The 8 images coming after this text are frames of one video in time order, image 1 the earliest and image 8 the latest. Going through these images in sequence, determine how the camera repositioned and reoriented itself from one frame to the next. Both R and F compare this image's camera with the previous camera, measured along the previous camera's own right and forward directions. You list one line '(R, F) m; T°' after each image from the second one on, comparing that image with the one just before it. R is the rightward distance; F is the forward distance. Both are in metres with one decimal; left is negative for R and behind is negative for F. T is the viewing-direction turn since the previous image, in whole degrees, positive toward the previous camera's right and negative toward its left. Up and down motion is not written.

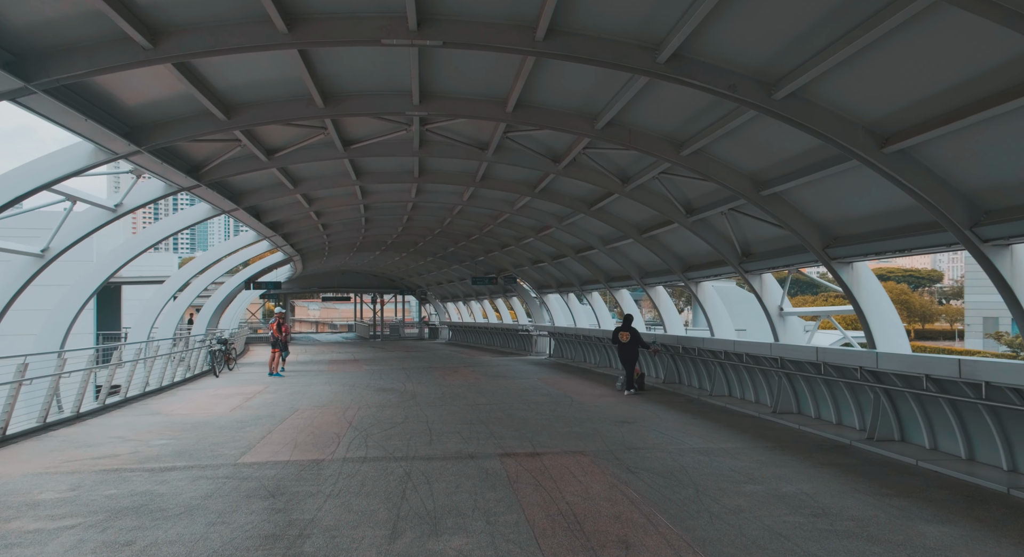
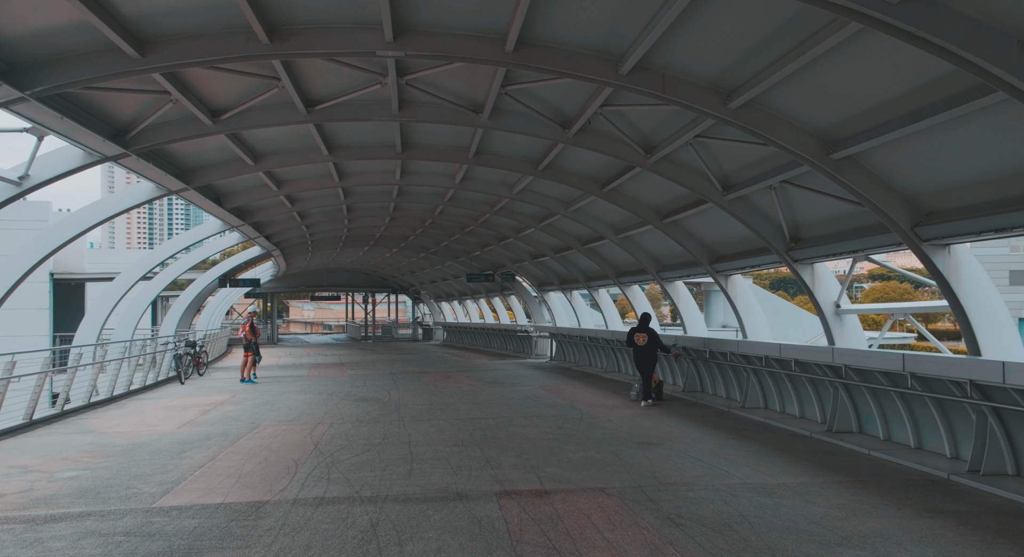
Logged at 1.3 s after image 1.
(0.0, +1.8) m; 0°
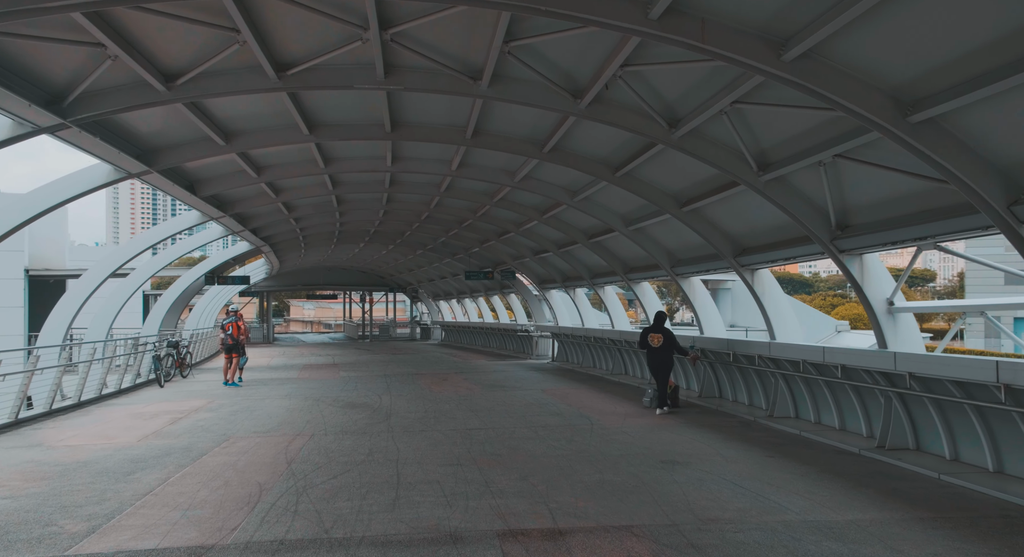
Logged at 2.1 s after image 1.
(-0.1, +1.2) m; 0°
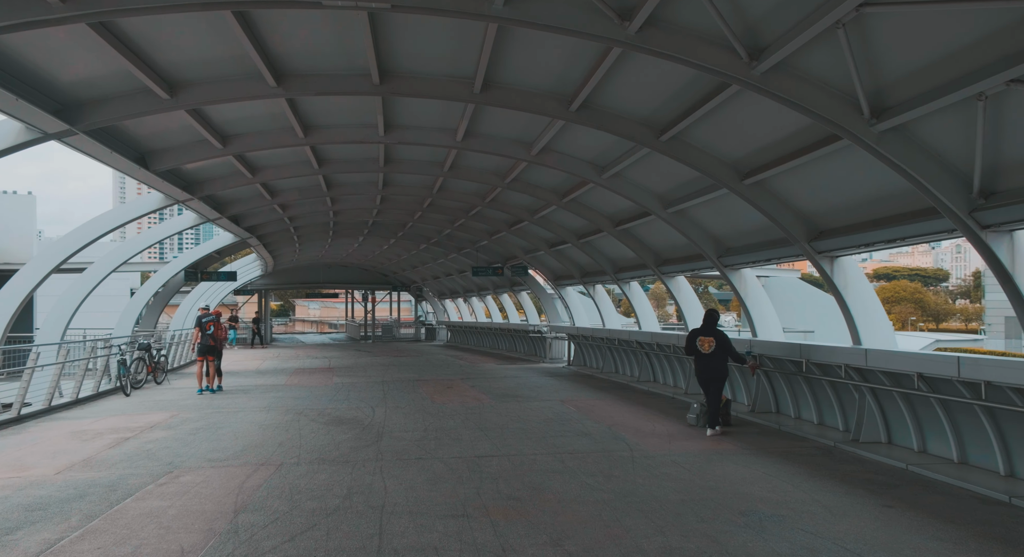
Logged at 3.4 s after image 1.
(-0.2, +2.0) m; -1°
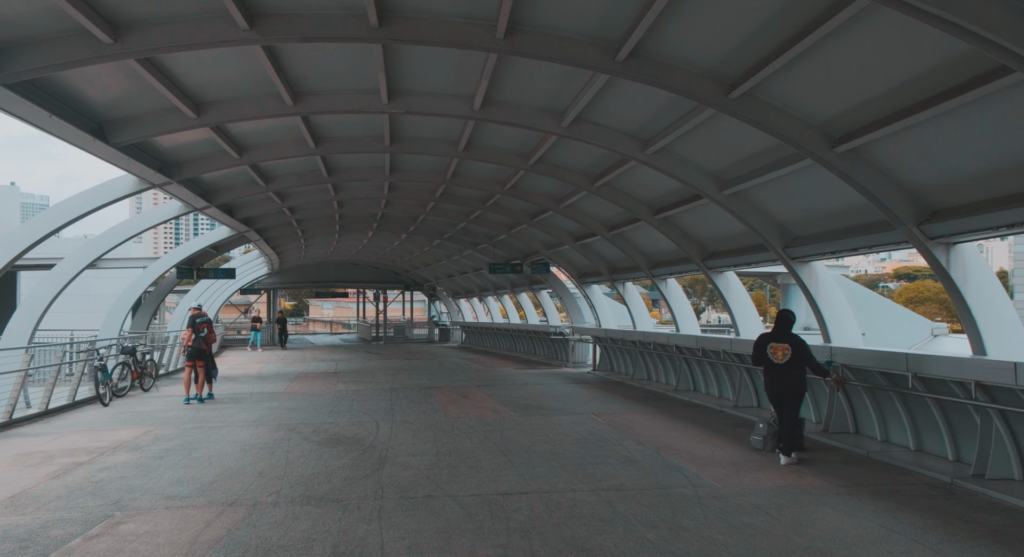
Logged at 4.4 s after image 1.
(-0.2, +1.6) m; -1°
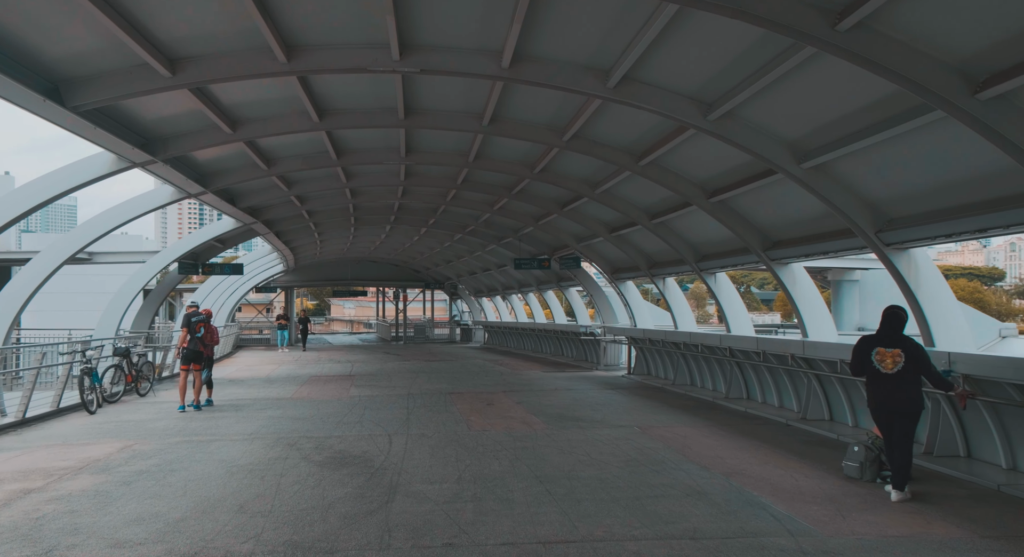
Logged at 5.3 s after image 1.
(-0.2, +1.4) m; -2°
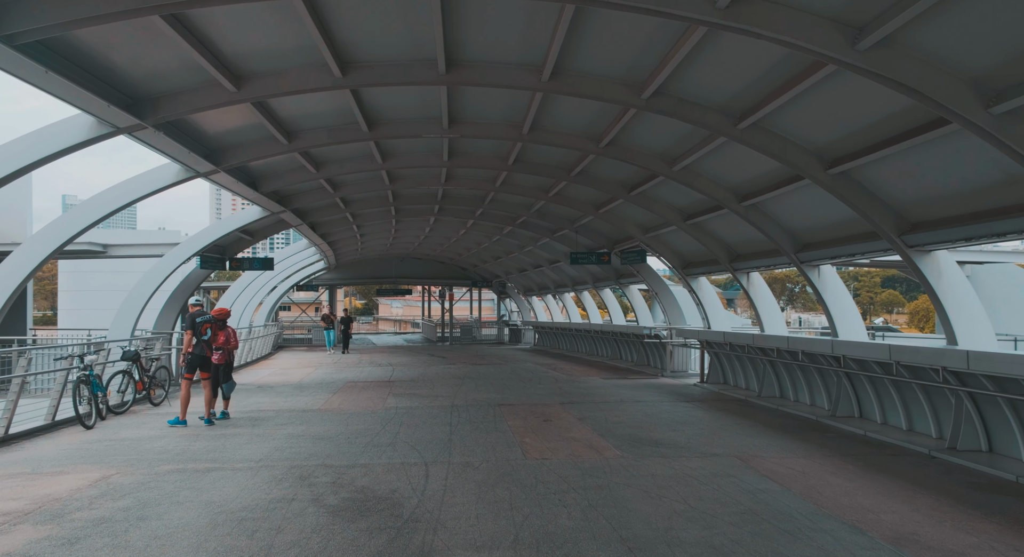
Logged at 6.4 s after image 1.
(-0.3, +1.9) m; -5°
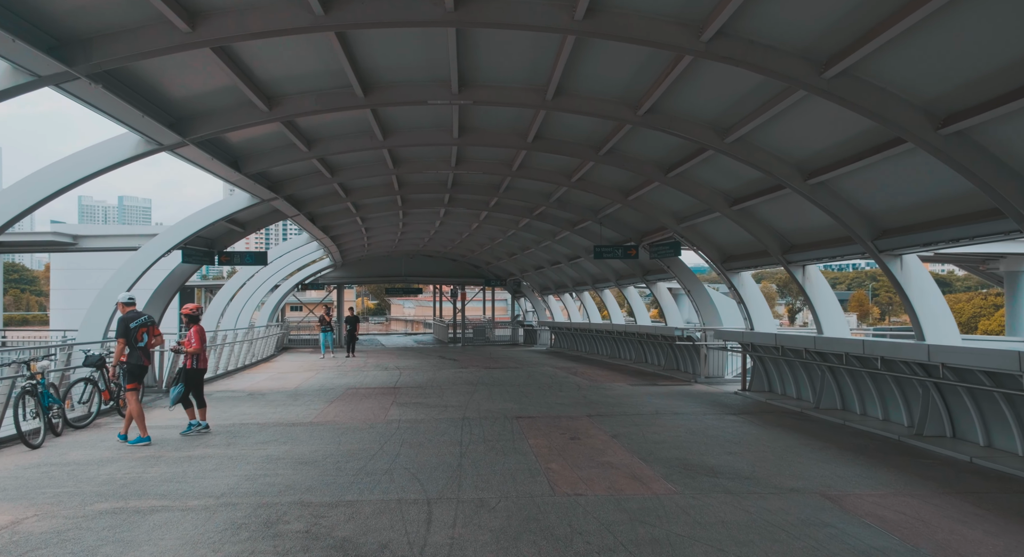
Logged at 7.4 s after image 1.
(-0.1, +1.6) m; -1°
